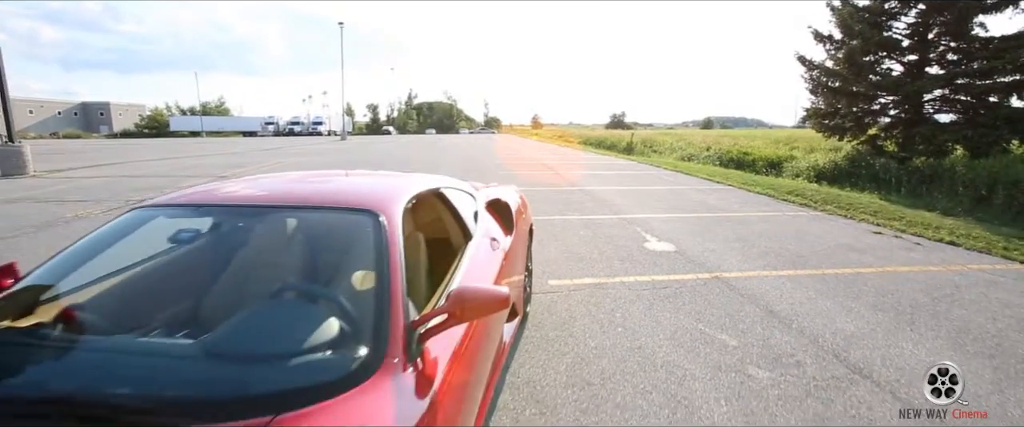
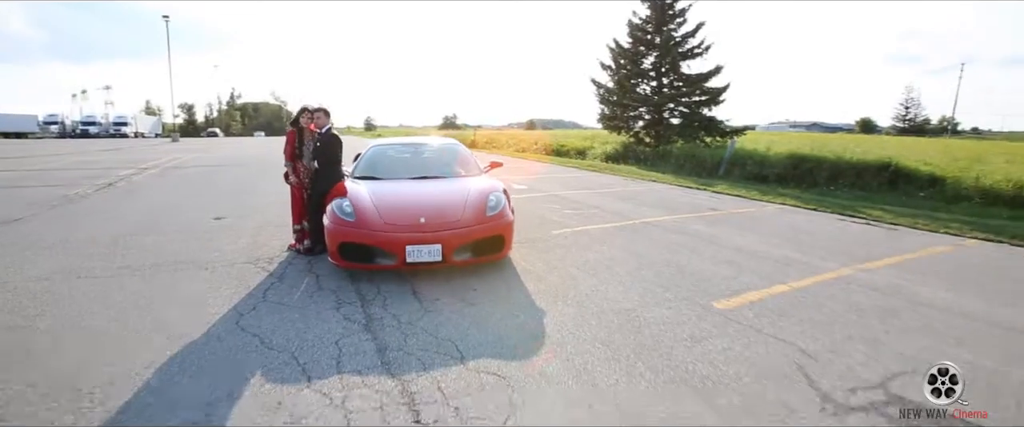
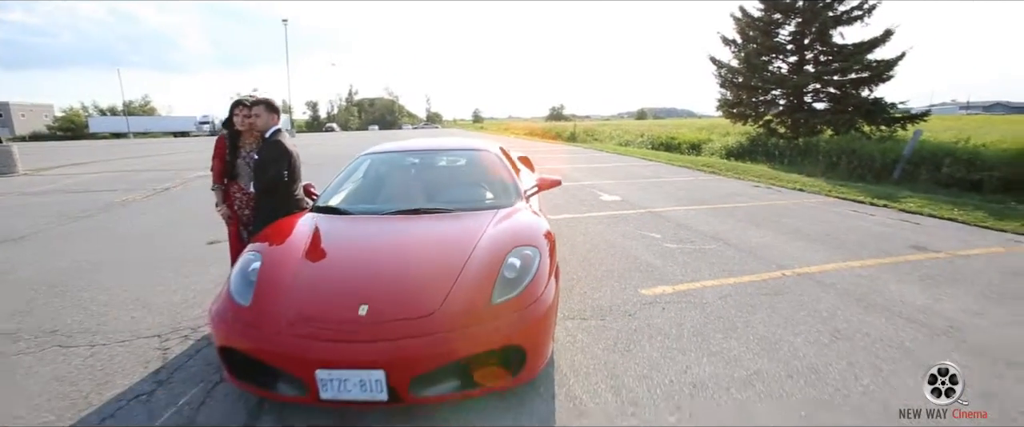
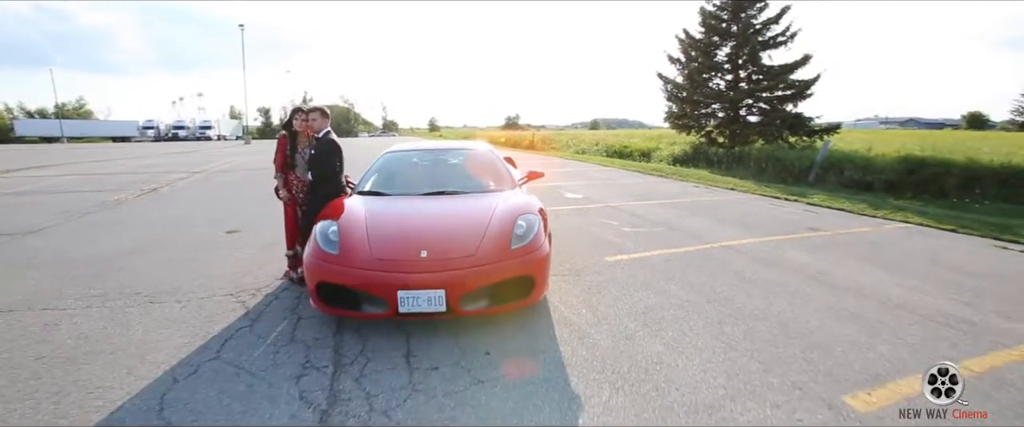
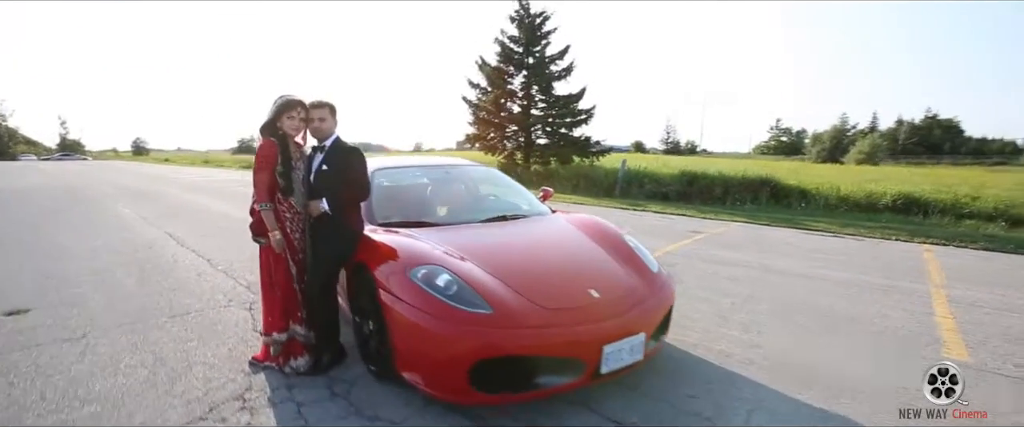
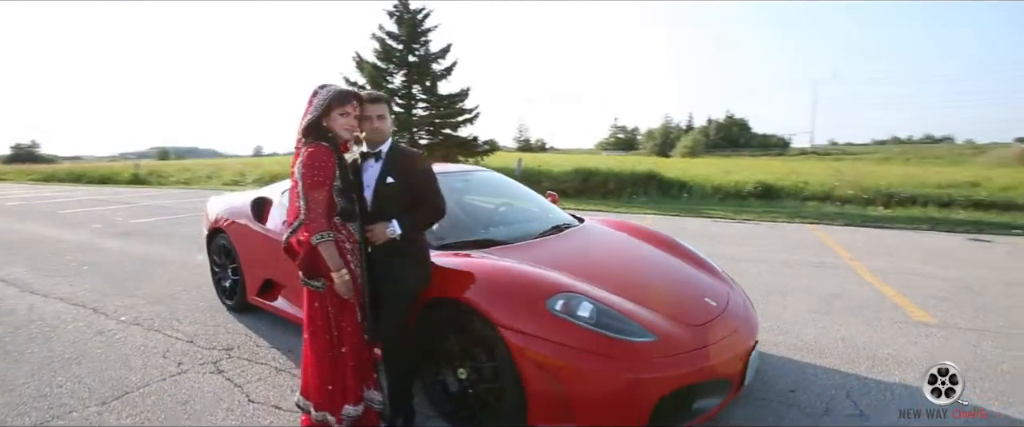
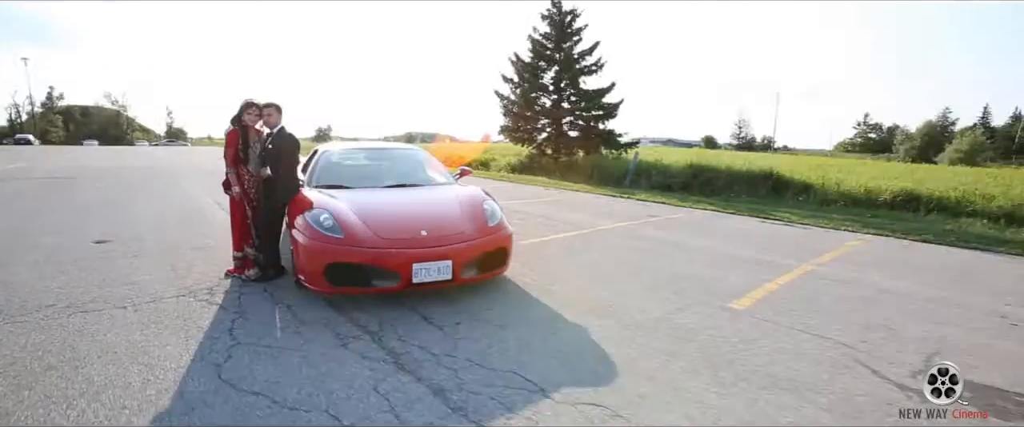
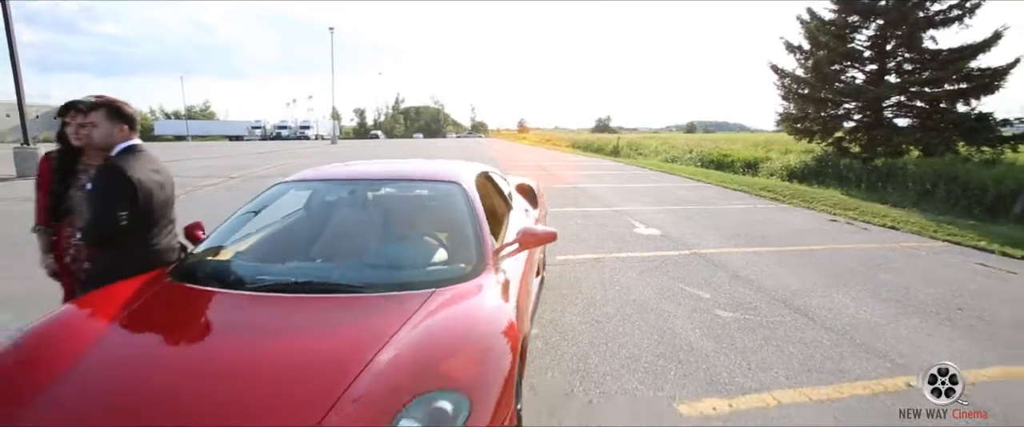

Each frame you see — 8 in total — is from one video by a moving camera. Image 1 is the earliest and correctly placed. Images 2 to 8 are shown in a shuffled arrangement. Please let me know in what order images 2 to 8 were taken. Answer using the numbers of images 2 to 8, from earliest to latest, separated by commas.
8, 3, 4, 2, 7, 5, 6
